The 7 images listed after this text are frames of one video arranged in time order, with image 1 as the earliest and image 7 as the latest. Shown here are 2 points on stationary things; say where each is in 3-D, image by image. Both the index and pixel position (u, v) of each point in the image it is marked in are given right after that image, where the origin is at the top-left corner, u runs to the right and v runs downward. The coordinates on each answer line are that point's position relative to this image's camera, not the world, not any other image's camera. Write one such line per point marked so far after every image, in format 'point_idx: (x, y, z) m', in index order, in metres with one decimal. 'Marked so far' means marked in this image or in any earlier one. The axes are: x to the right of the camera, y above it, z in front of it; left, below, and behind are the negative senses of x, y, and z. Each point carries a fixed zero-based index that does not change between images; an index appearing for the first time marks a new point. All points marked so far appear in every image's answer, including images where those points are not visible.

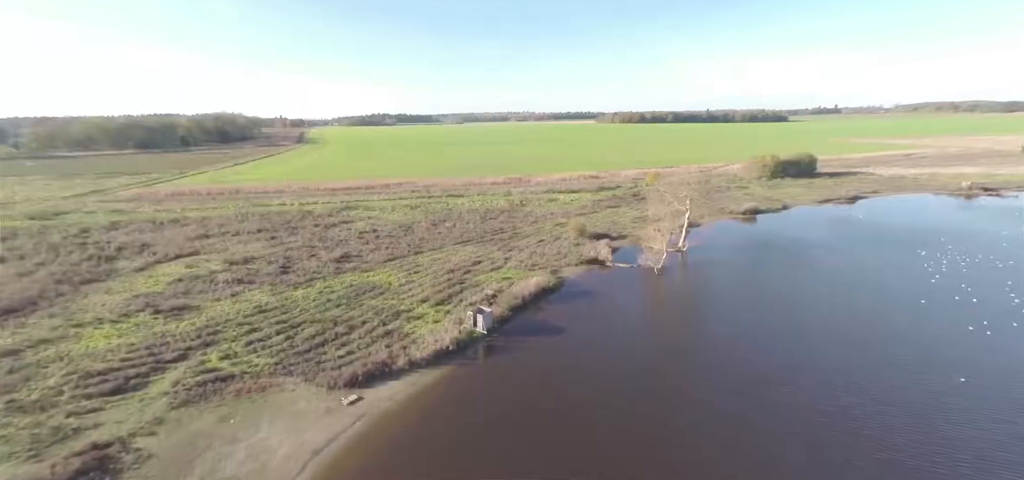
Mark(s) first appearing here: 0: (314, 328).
0: (-7.7, -3.4, +17.2) m
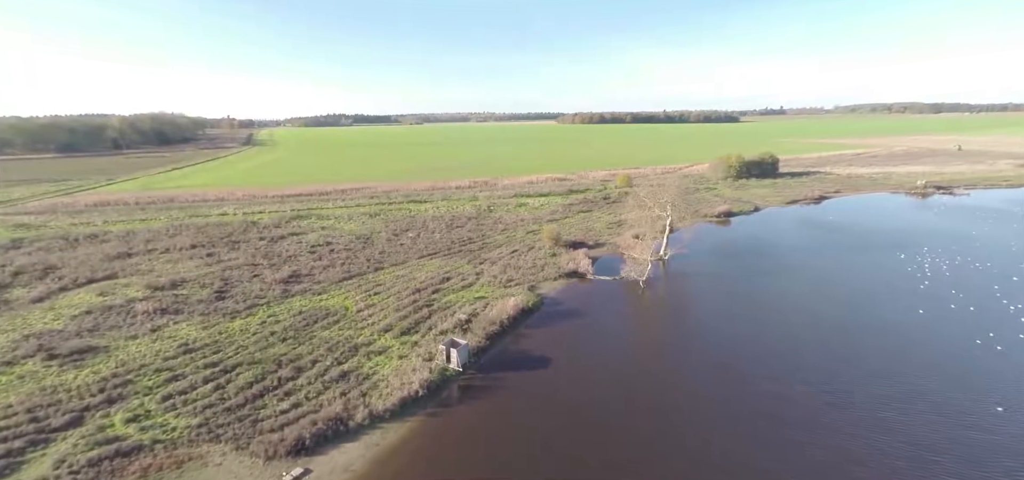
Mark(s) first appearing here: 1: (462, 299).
0: (-8.3, -4.3, +14.2) m
1: (-2.2, -2.7, +19.9) m
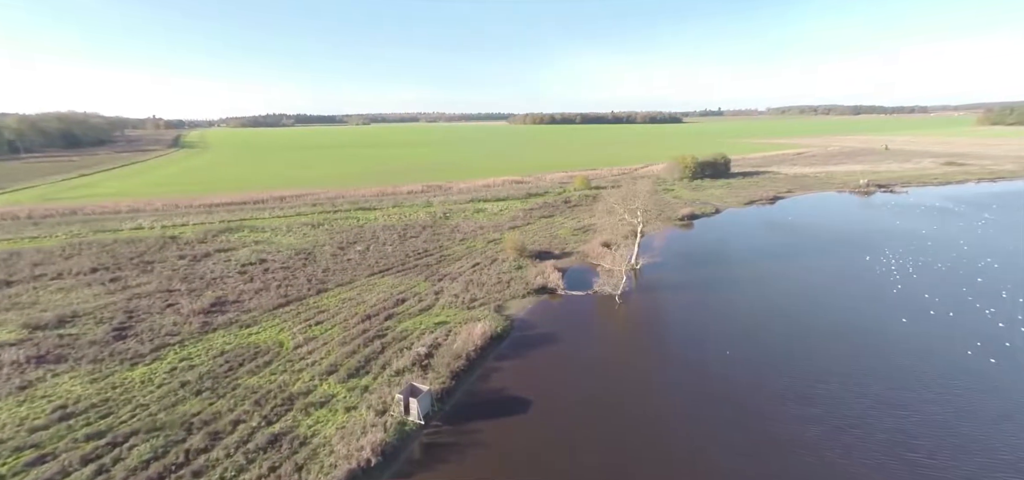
0: (-9.0, -5.1, +11.1) m
1: (-3.6, -3.4, +17.4) m
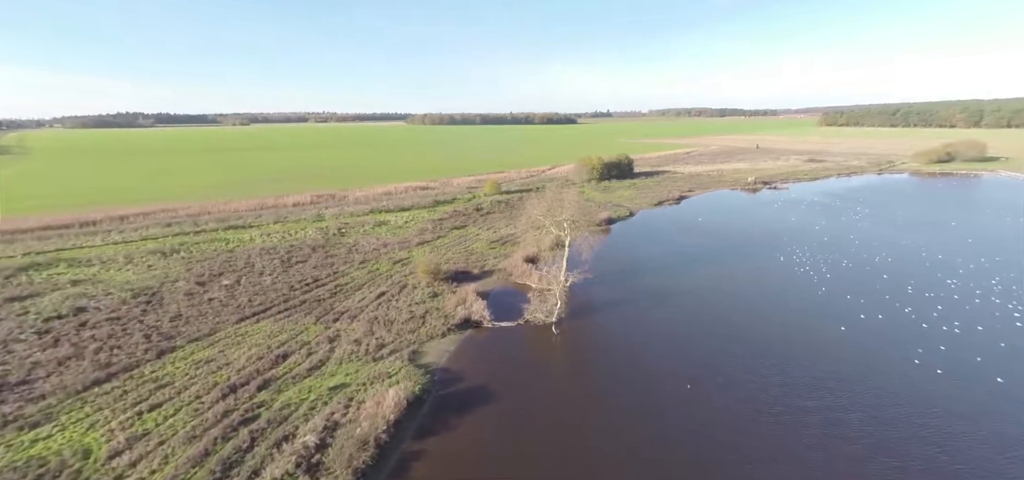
0: (-9.9, -6.6, +5.7) m
1: (-5.9, -4.5, +13.0) m
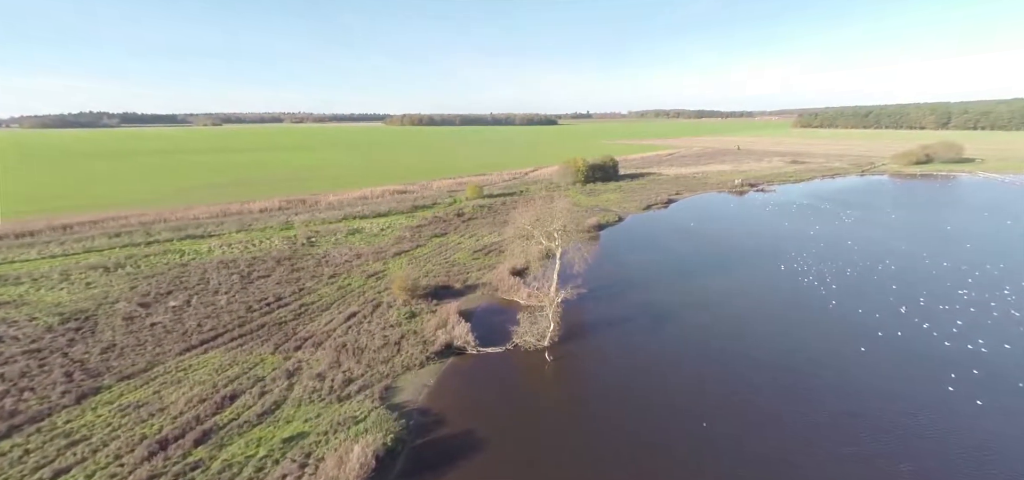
0: (-9.8, -7.1, +3.4) m
1: (-6.2, -5.1, +10.8) m
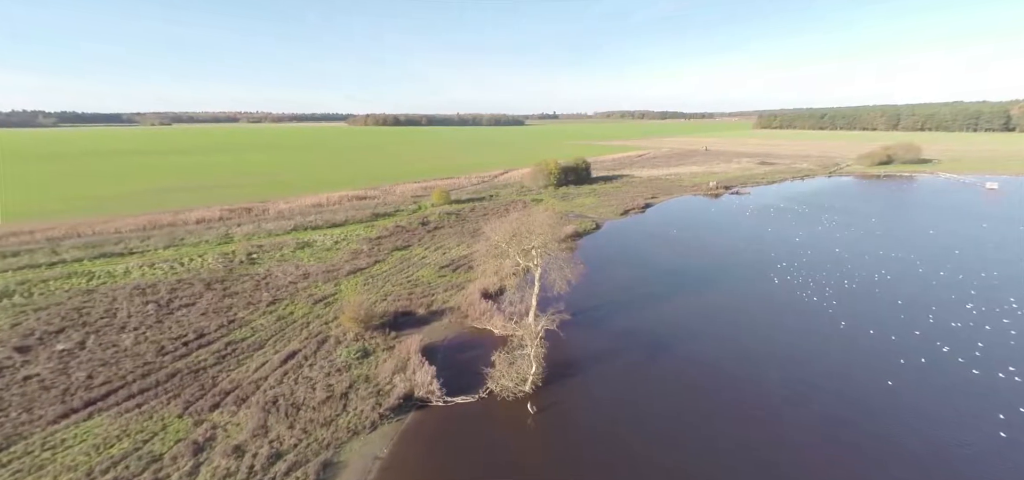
0: (-9.6, -8.0, 0.0) m
1: (-6.5, -5.9, +7.6) m
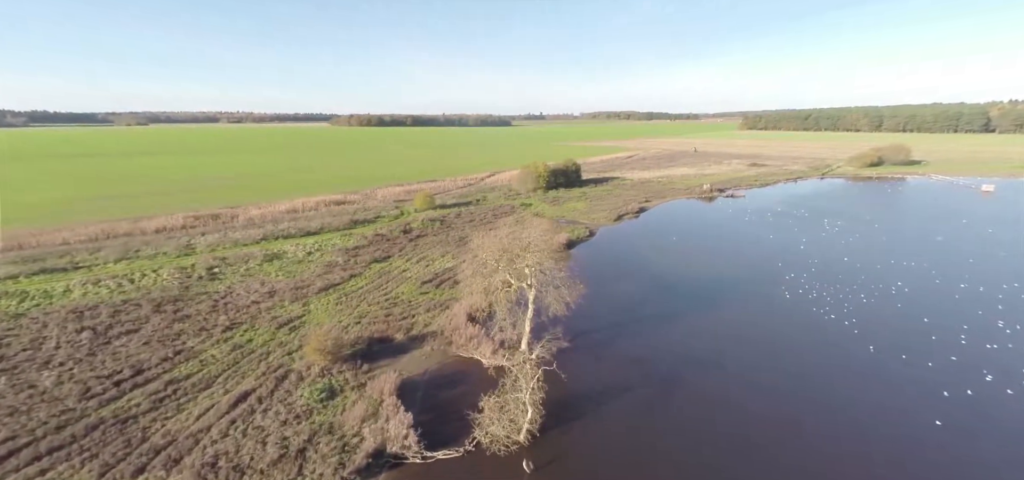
0: (-9.4, -8.6, -2.4) m
1: (-6.6, -6.5, +5.4) m
